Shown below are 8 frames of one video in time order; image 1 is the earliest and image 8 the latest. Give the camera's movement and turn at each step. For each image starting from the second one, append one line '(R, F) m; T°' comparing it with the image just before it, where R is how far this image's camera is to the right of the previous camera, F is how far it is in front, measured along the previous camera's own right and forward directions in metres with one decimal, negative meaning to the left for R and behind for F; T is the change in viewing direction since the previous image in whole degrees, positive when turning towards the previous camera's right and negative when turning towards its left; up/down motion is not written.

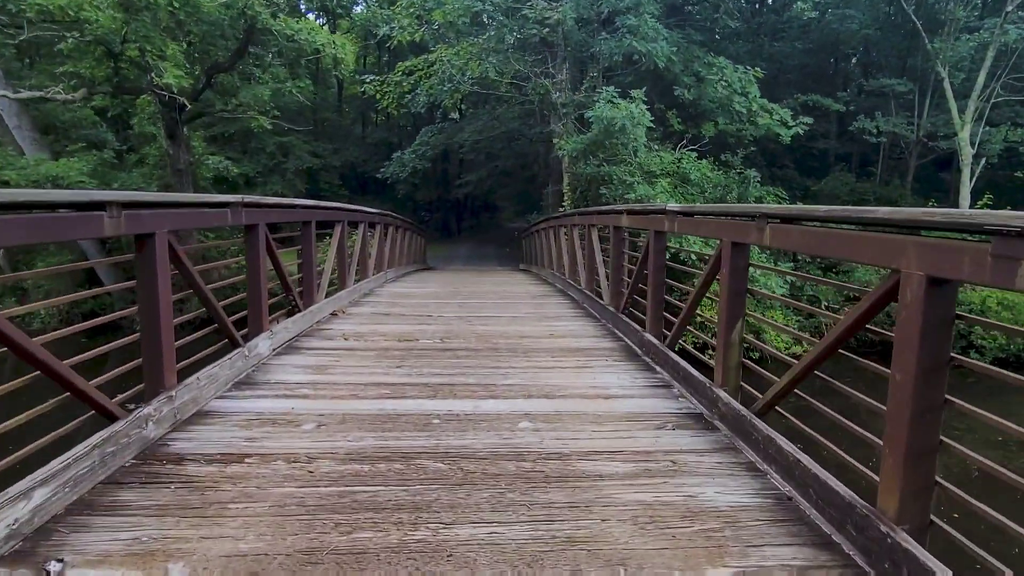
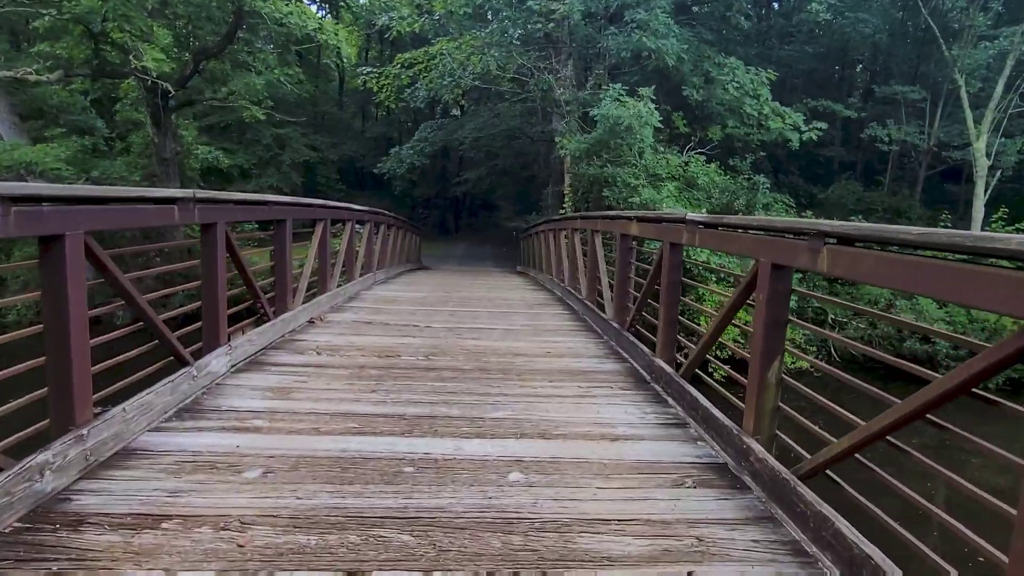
(0.0, +0.5) m; 0°
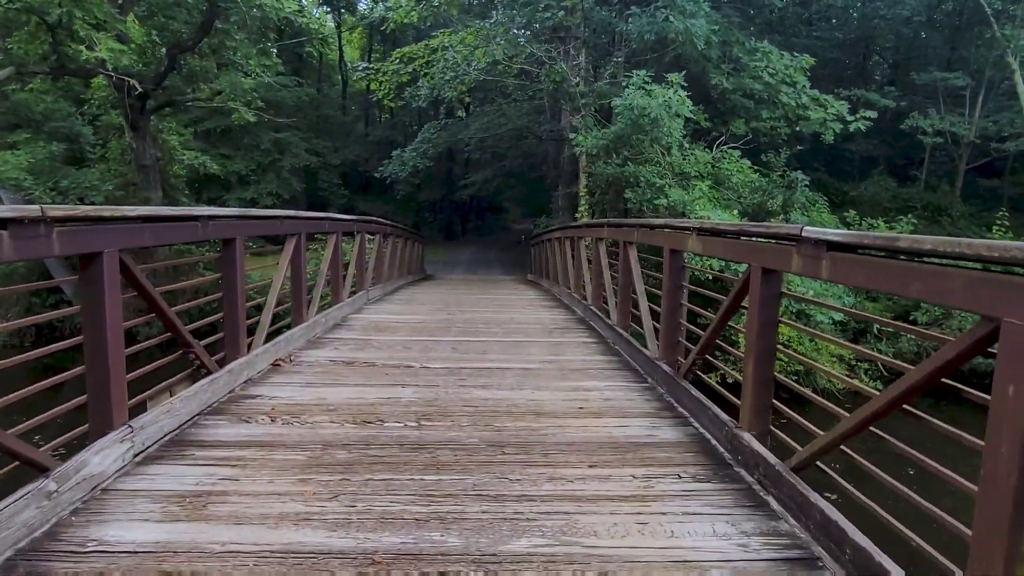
(-0.1, +1.1) m; -1°
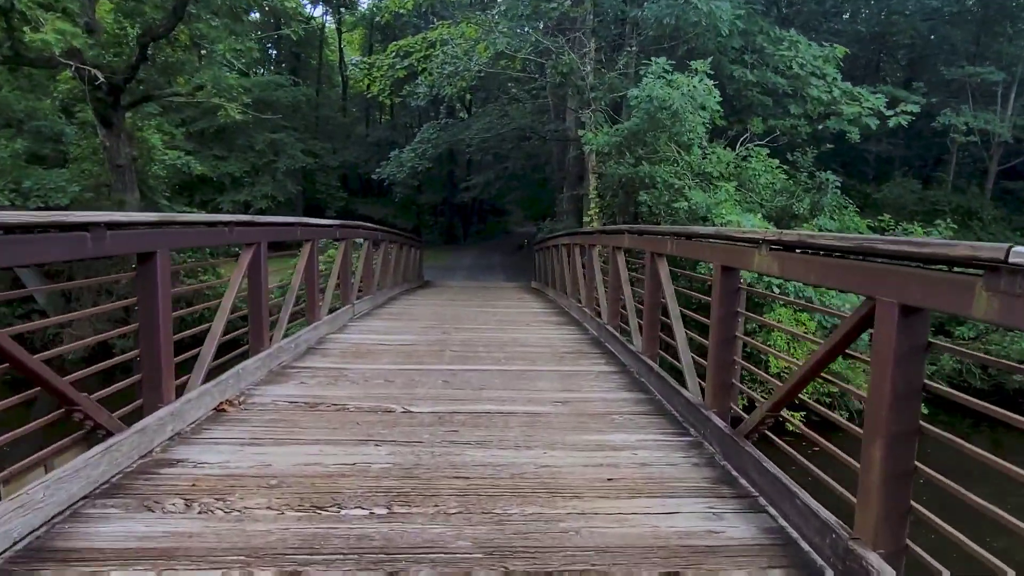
(0.0, +0.8) m; 0°
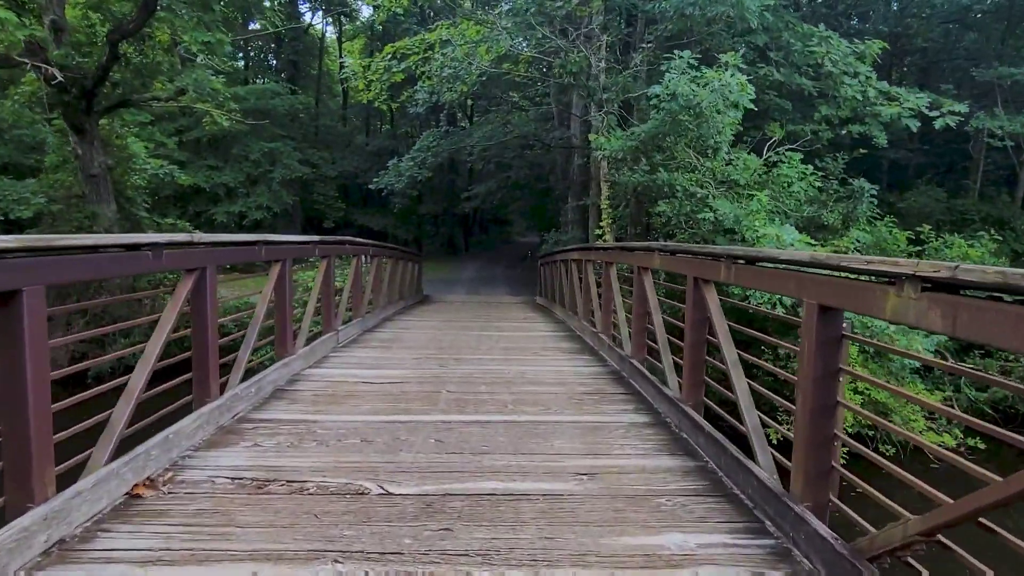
(0.0, +0.8) m; 0°
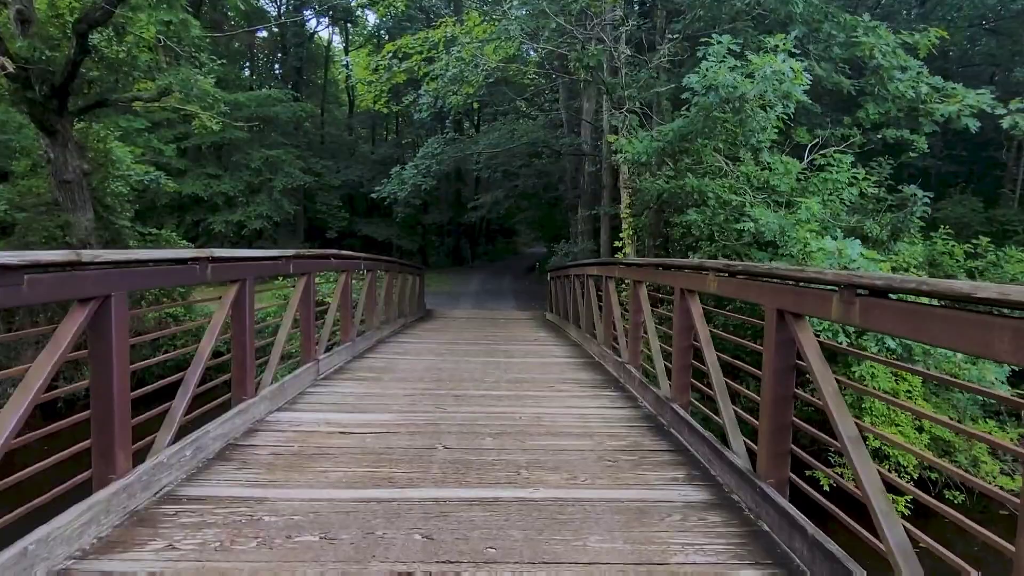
(0.0, +0.9) m; -1°
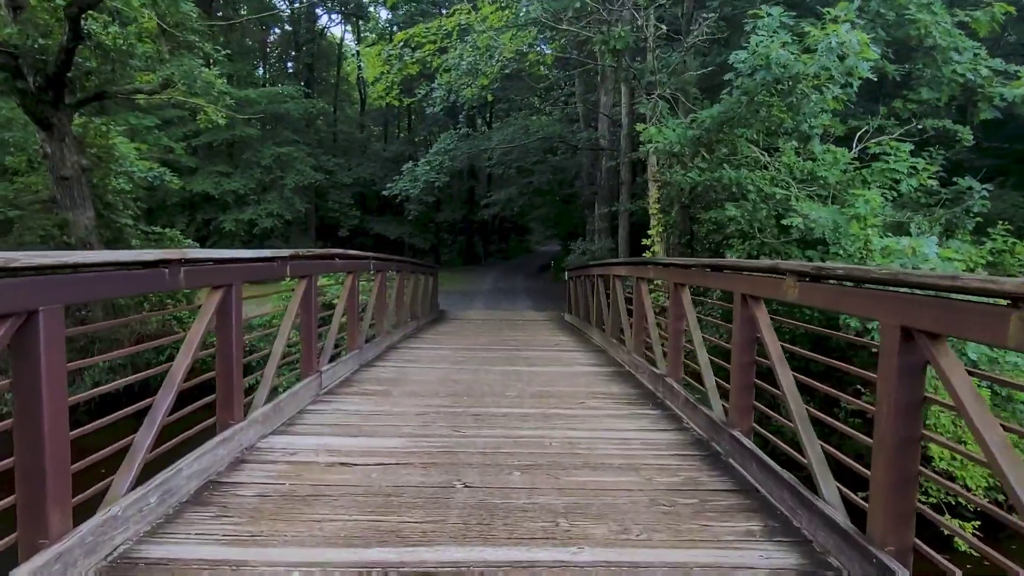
(-0.1, +0.5) m; -1°
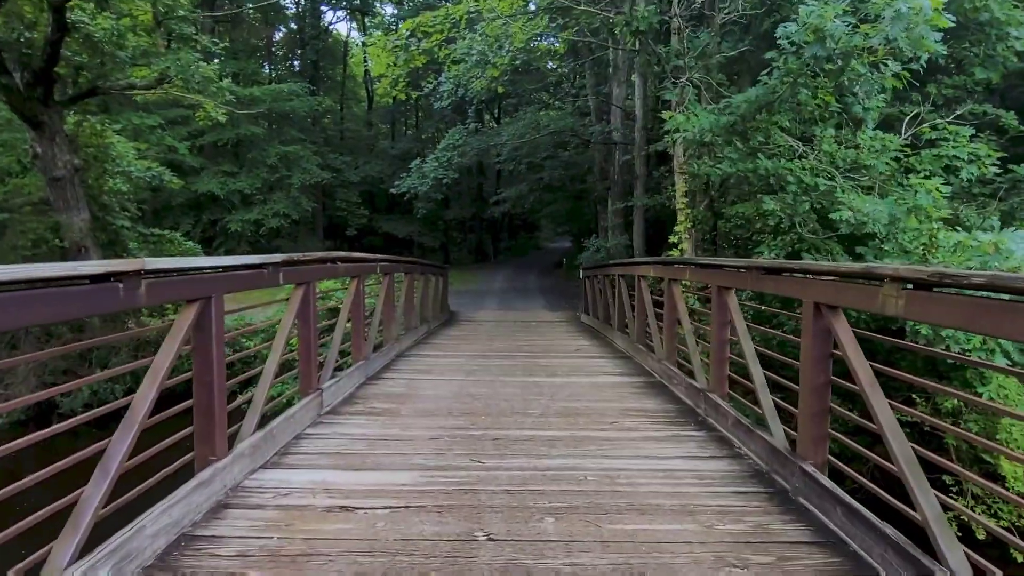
(-0.1, +0.5) m; -1°
